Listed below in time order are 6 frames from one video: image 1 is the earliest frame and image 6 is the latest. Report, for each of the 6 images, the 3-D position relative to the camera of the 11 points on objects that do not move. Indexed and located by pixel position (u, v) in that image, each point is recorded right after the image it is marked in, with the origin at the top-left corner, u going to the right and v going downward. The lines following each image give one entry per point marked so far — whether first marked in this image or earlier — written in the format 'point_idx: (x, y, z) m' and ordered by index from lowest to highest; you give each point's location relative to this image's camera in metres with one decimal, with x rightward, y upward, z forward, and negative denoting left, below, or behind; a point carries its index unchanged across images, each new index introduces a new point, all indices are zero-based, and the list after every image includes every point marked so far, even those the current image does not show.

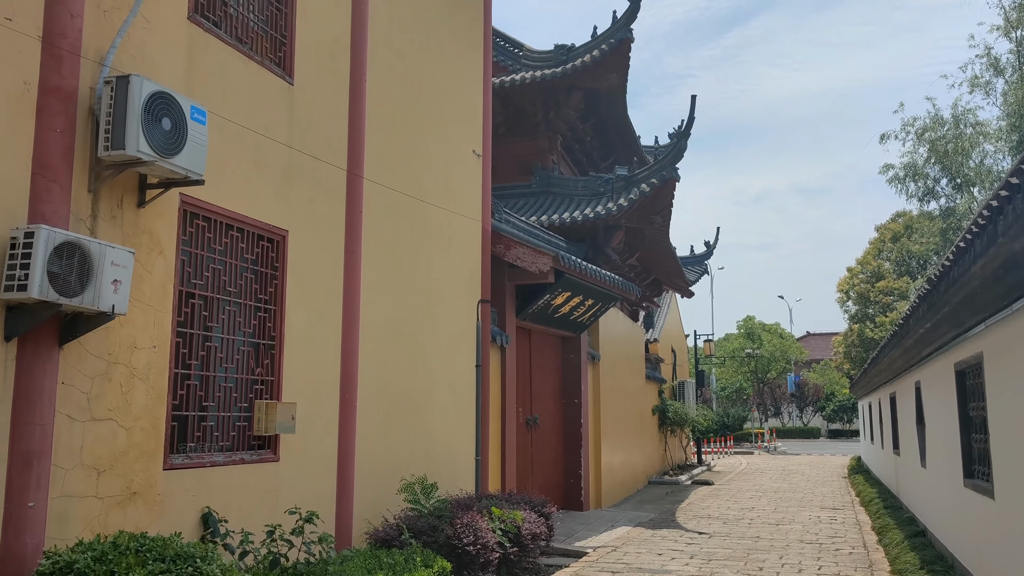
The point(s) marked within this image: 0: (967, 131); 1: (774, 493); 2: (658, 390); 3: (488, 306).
0: (+6.0, +2.1, +11.5) m
1: (+3.8, -3.0, +12.7) m
2: (+2.7, -1.9, +16.1) m
3: (-0.2, -0.2, +7.8) m
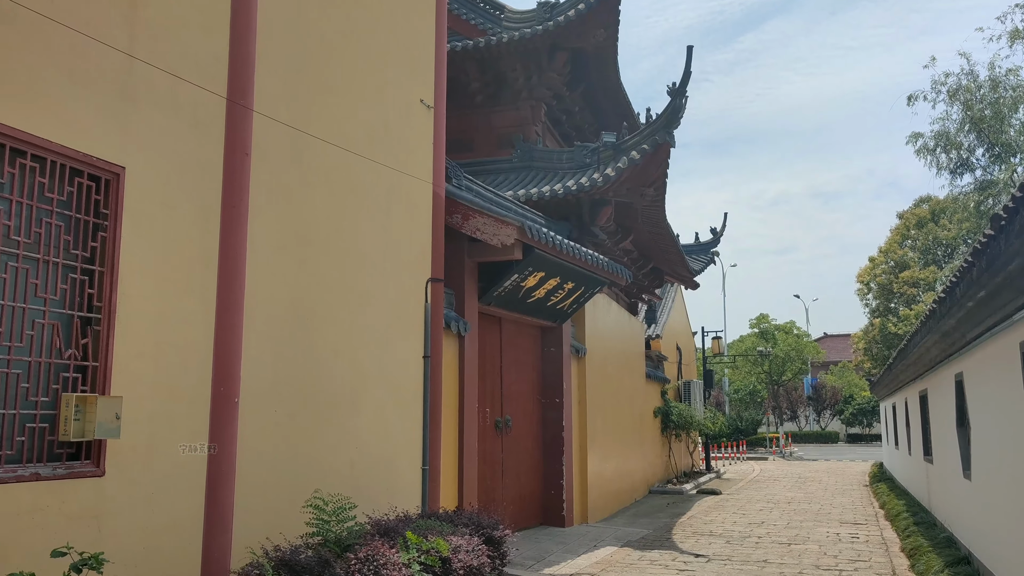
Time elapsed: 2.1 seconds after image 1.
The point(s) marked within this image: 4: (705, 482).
0: (+5.8, +2.3, +10.2) m
1: (+3.6, -2.8, +11.4) m
2: (+2.5, -1.7, +14.8) m
3: (-0.5, 0.0, +6.5) m
4: (+3.4, -3.4, +15.4) m
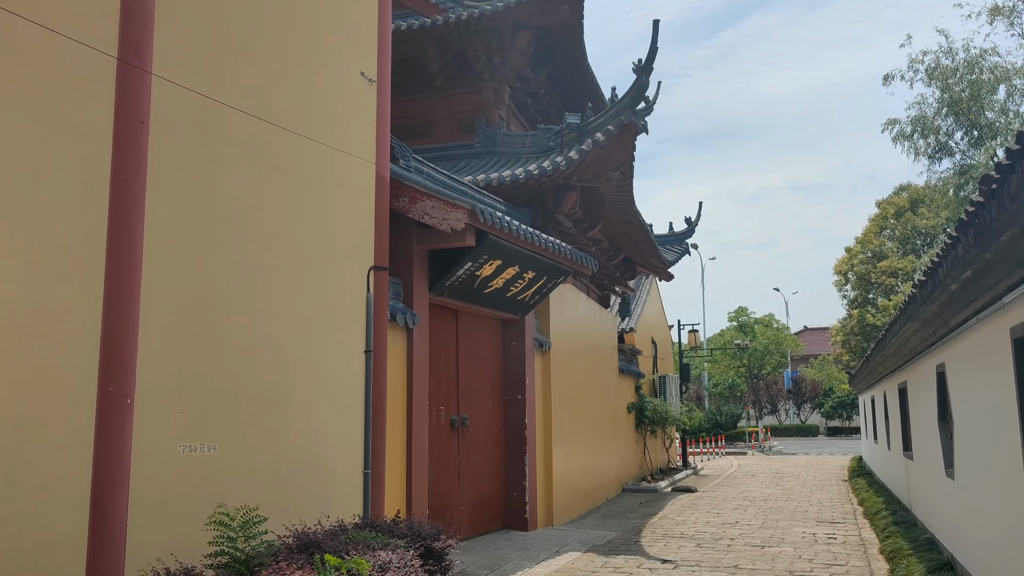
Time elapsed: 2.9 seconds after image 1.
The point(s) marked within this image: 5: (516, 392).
0: (+5.3, +2.4, +9.8) m
1: (+3.2, -2.7, +11.0) m
2: (+2.0, -1.6, +14.4) m
3: (-0.9, +0.1, +6.0) m
4: (+2.9, -3.3, +15.0) m
5: (0.0, -1.0, +8.2) m
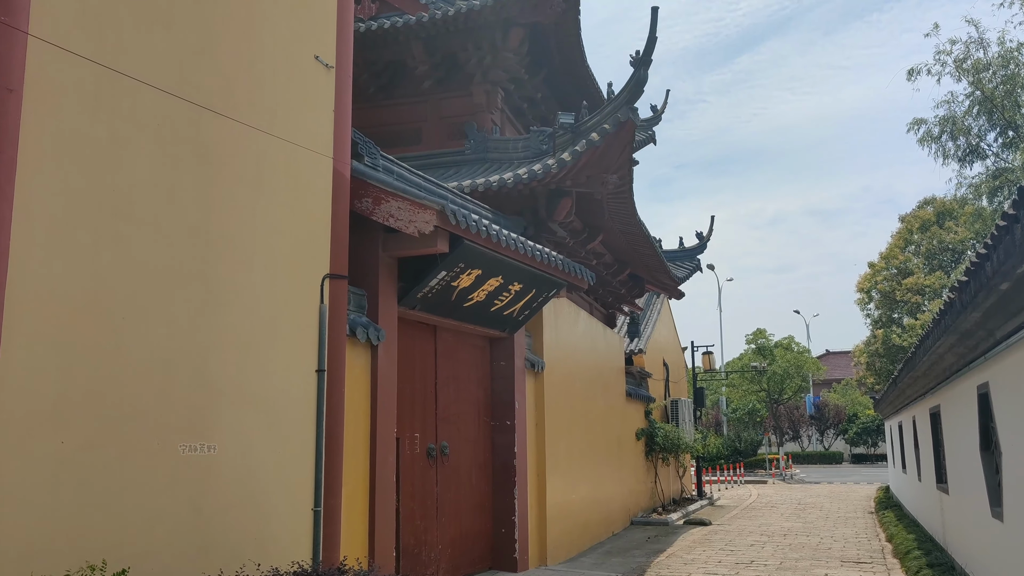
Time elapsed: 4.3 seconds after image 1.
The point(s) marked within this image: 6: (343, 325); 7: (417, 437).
0: (+5.2, +2.2, +9.0) m
1: (+3.1, -2.9, +10.1) m
2: (+2.1, -1.9, +13.5) m
3: (-1.0, 0.0, +5.3) m
4: (+2.9, -3.6, +14.1) m
5: (-0.1, -1.1, +7.5) m
6: (-1.0, -0.2, +5.3) m
7: (-0.7, -1.1, +6.3) m
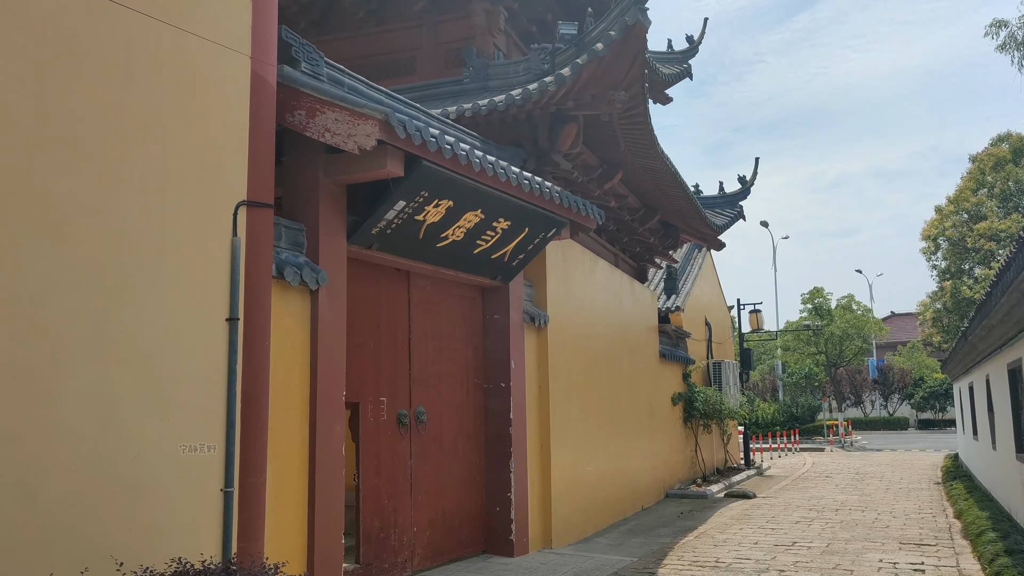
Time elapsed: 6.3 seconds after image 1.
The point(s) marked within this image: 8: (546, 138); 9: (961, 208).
0: (+5.2, +2.8, +7.5) m
1: (+3.3, -2.3, +8.9) m
2: (+2.4, -1.2, +12.4) m
3: (-1.2, +0.4, +4.4) m
4: (+3.4, -2.9, +12.9) m
5: (-0.1, -0.7, +6.5) m
6: (-1.2, +0.1, +4.3) m
7: (-0.8, -0.7, +5.4) m
8: (+0.3, +1.2, +6.9) m
9: (+10.2, +1.7, +19.8) m
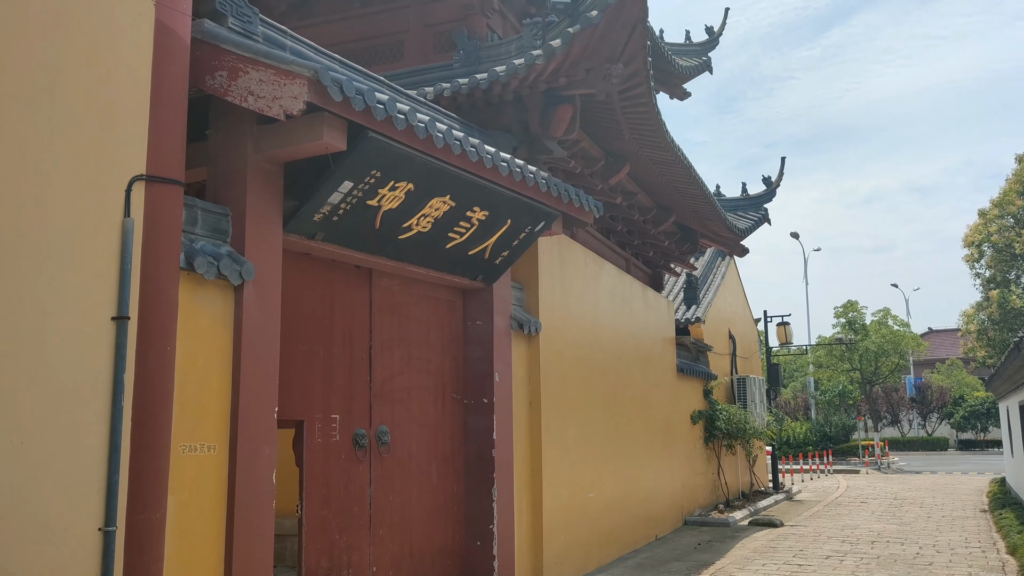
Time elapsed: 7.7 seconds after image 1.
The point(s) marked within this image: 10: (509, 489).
0: (+5.2, +2.8, +6.6) m
1: (+3.3, -2.4, +8.0) m
2: (+2.5, -1.3, +11.5) m
3: (-1.4, +0.4, +3.6) m
4: (+3.5, -3.0, +12.0) m
5: (-0.2, -0.7, +5.7) m
6: (-1.4, +0.1, +3.6) m
7: (-0.9, -0.7, +4.6) m
8: (+0.2, +1.2, +6.1) m
9: (+10.5, +1.4, +18.7) m
10: (0.0, -1.3, +5.7) m
